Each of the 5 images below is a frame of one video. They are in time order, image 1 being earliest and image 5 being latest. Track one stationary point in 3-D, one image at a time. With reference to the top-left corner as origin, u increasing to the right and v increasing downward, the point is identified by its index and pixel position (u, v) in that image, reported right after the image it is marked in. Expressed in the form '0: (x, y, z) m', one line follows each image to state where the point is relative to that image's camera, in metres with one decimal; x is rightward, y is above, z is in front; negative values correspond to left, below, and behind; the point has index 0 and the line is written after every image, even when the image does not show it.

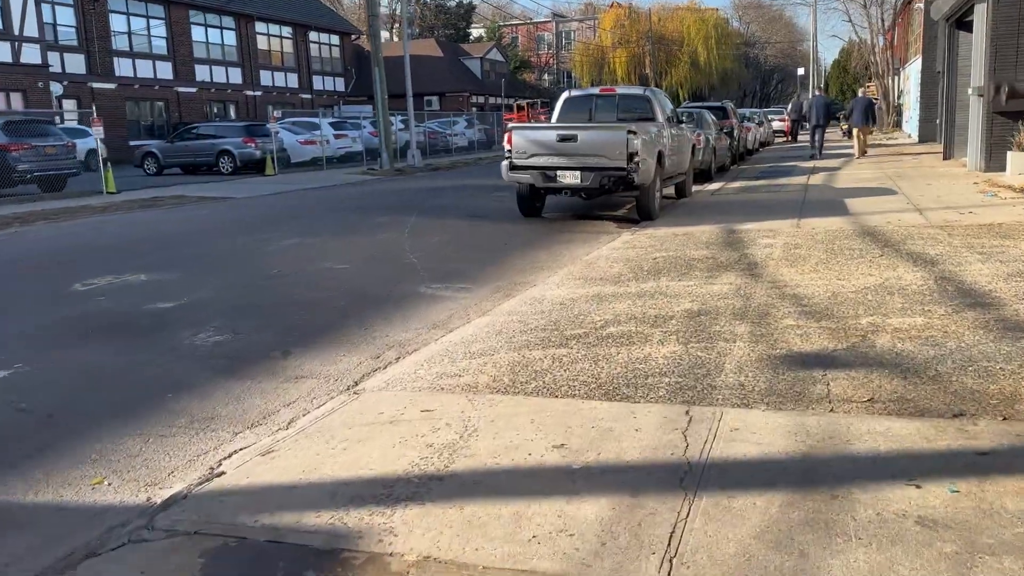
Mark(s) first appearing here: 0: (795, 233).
0: (+3.7, +0.7, +11.0) m
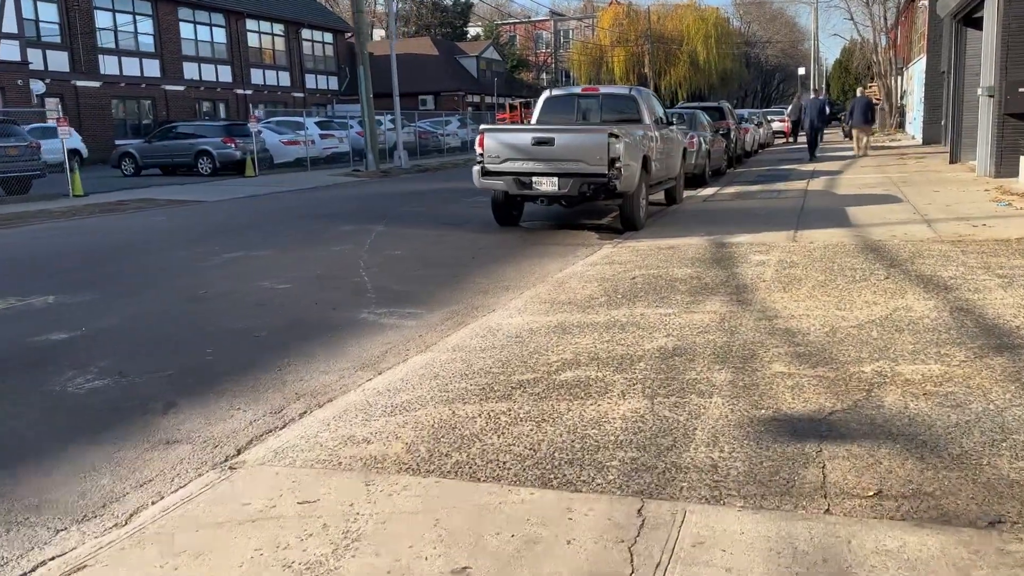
0: (+3.3, +0.5, +10.0) m
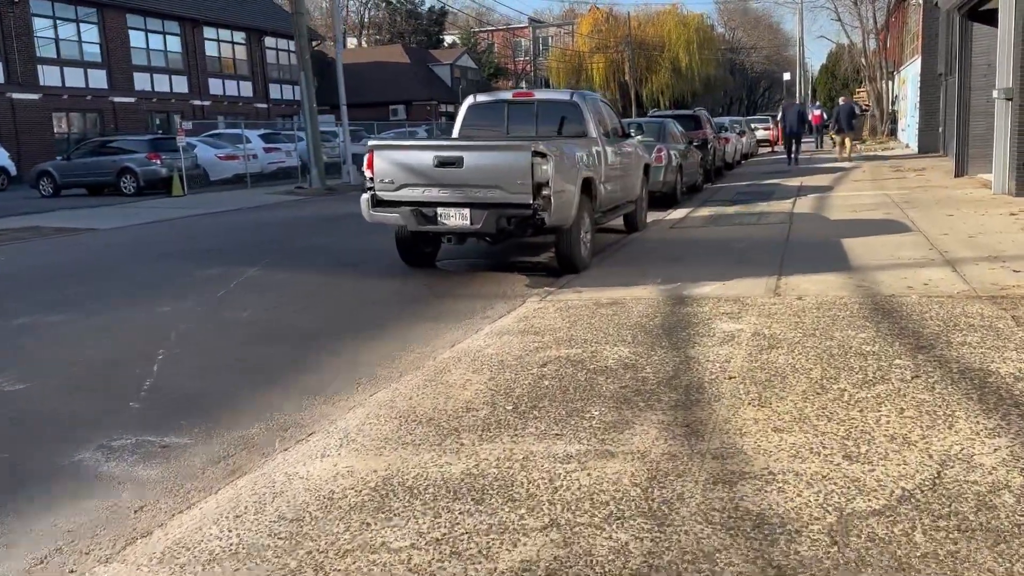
0: (+2.3, -0.2, +7.3) m
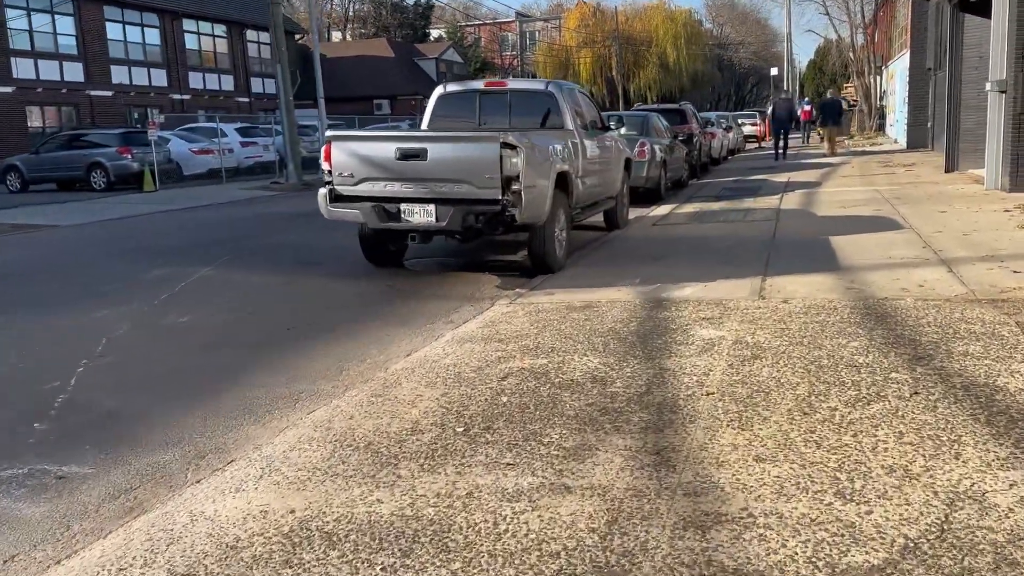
0: (+2.0, -0.2, +6.8) m
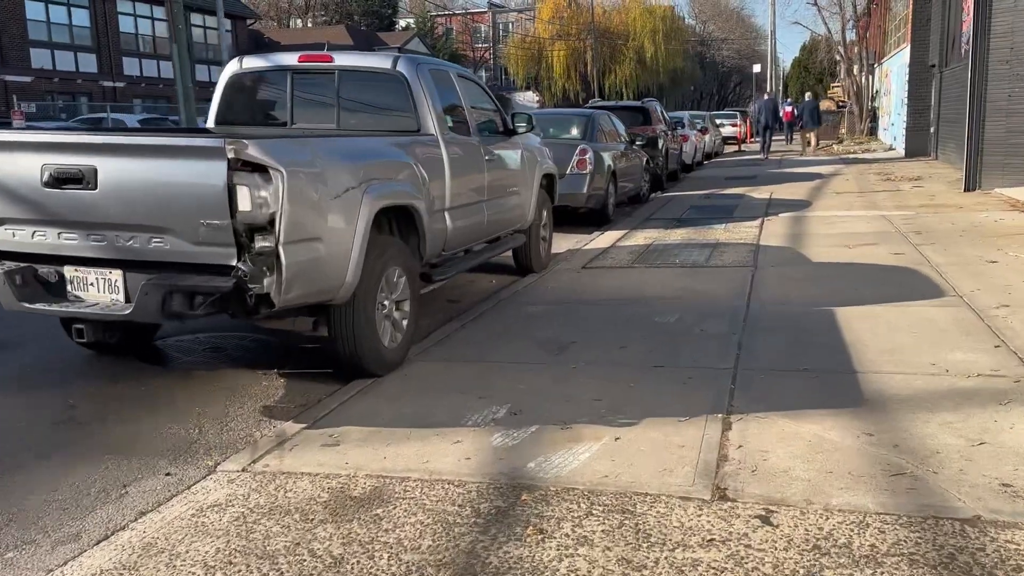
0: (+0.7, -1.0, +3.0) m
